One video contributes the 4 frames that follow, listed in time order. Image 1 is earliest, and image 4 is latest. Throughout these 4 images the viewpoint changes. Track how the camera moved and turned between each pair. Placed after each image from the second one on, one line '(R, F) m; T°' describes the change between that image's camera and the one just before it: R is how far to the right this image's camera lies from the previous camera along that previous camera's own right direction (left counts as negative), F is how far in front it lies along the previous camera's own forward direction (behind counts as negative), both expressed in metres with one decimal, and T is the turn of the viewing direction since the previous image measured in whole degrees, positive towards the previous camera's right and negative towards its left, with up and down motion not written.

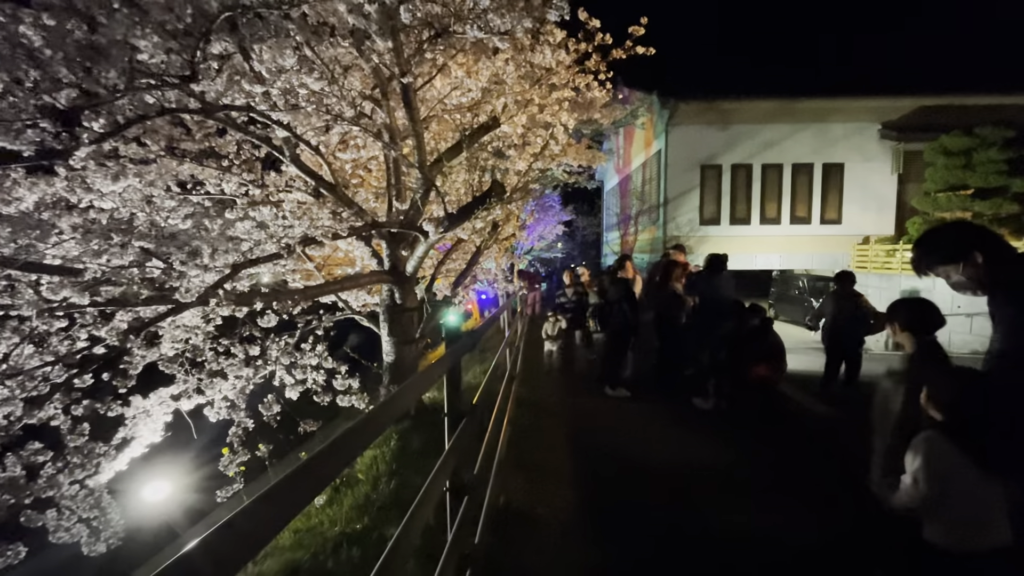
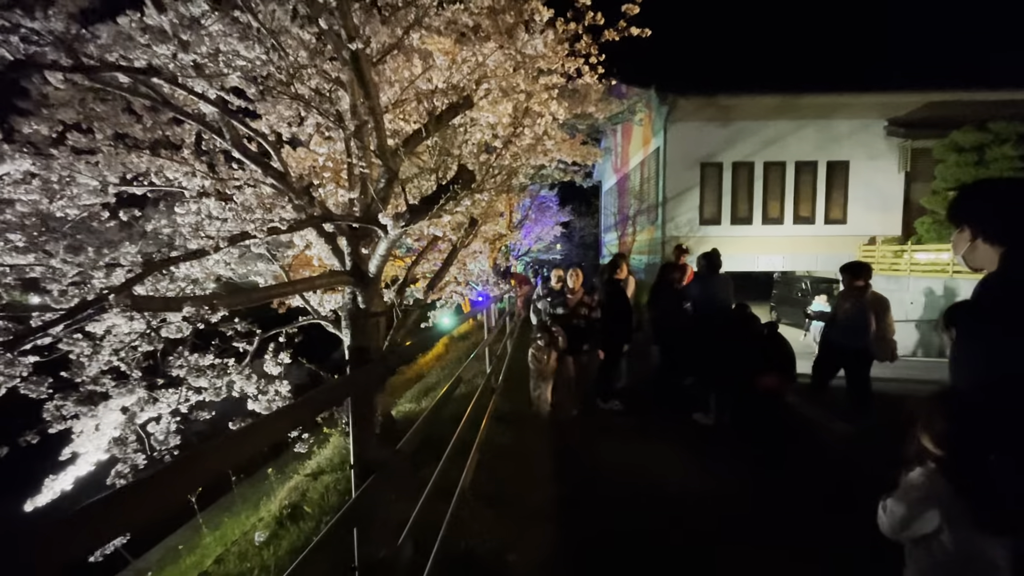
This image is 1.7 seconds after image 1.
(+0.3, +0.8) m; 0°
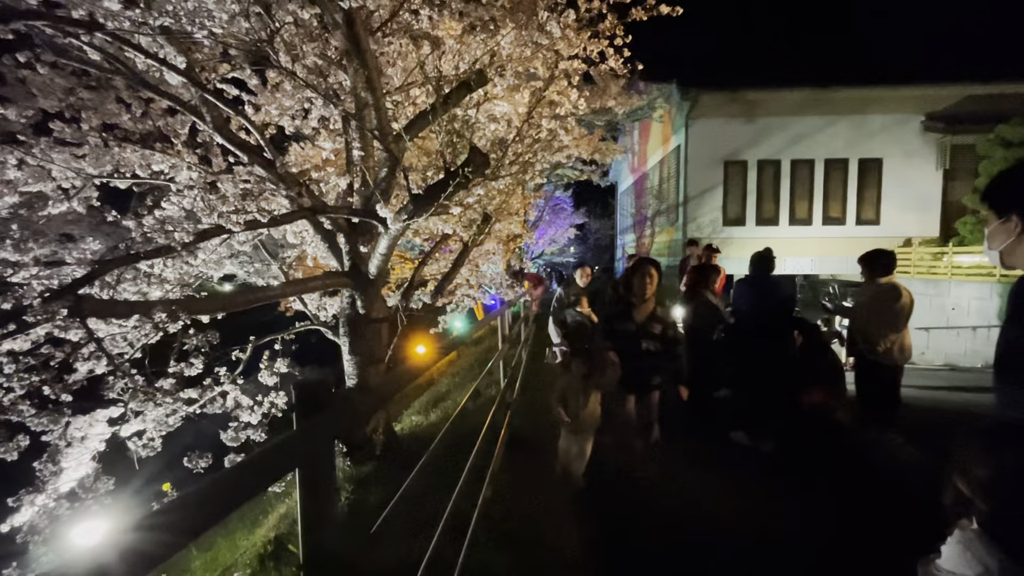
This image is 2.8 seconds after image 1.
(-0.1, +0.7) m; -2°
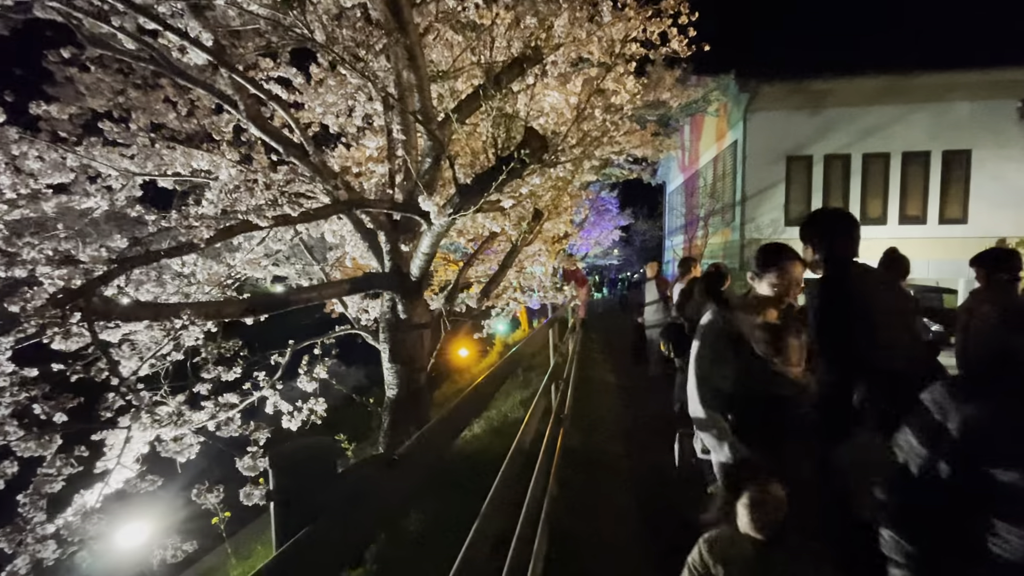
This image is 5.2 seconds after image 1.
(-0.1, +0.6) m; -5°
